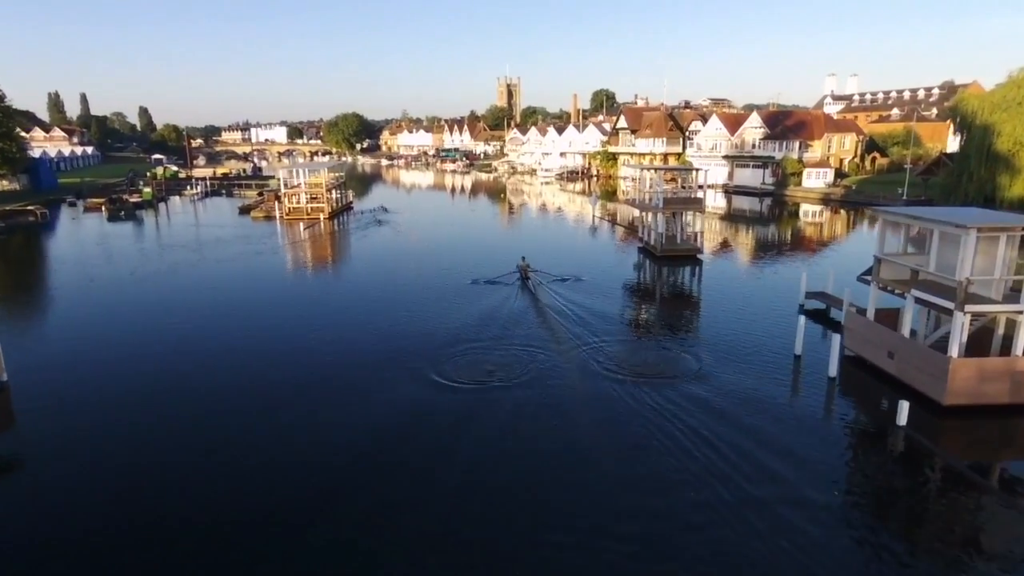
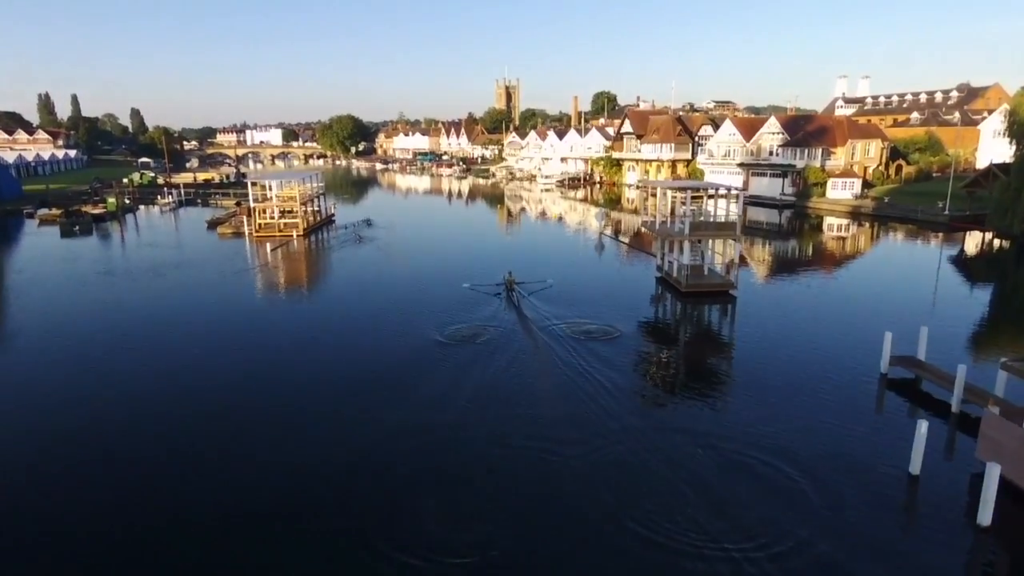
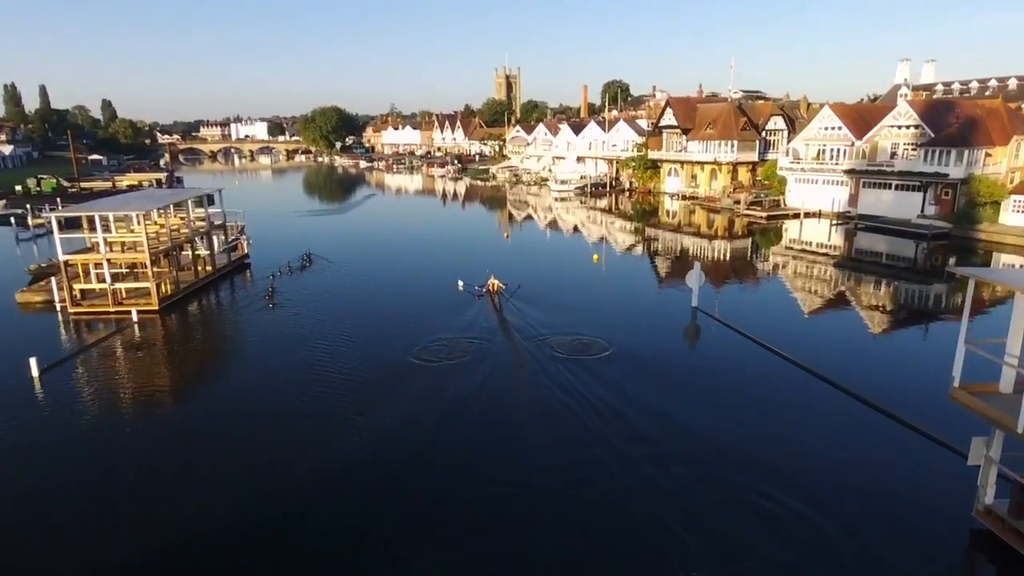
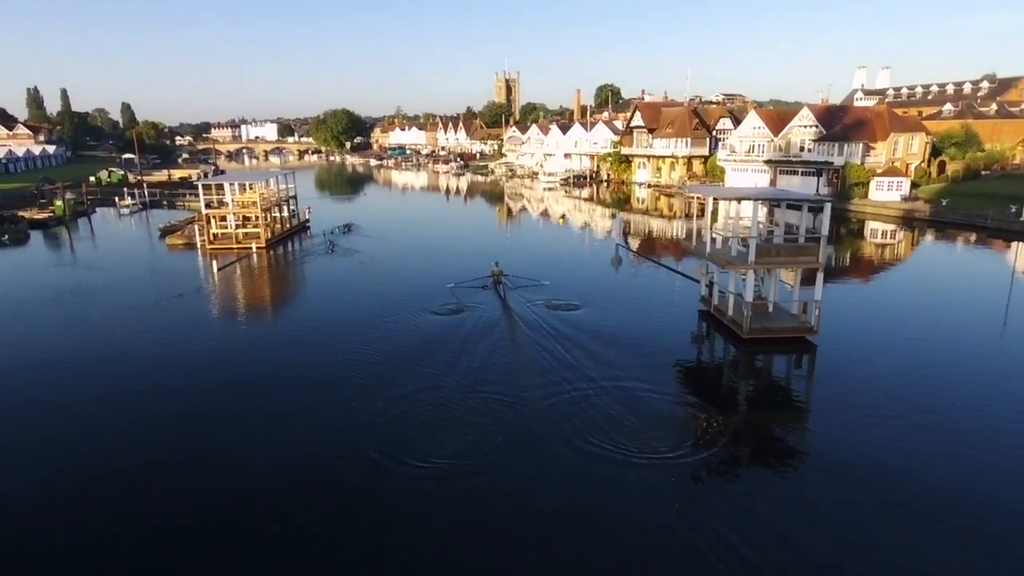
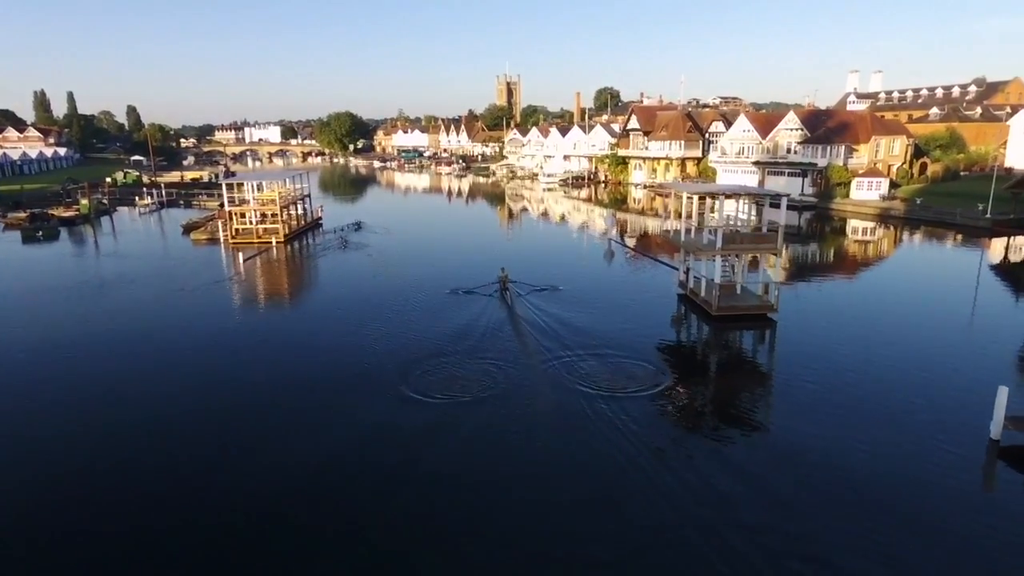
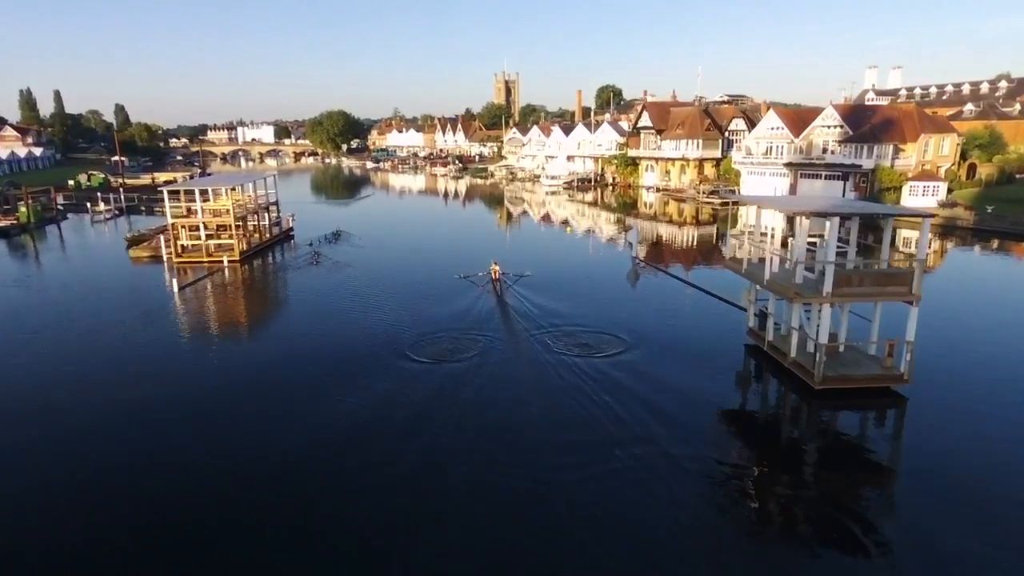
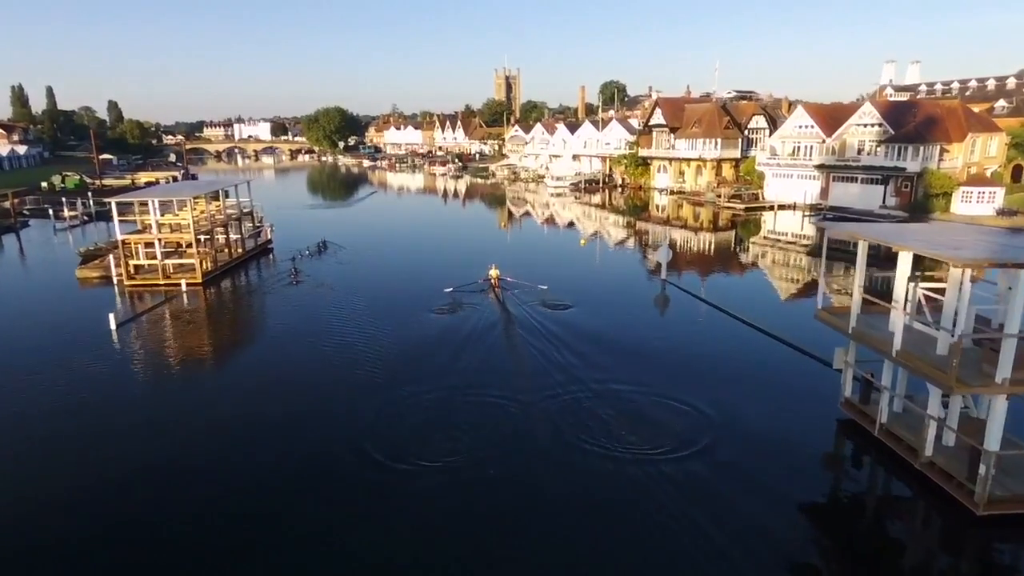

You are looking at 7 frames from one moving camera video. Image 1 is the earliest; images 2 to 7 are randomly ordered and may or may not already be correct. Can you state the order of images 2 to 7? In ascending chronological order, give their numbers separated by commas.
2, 5, 4, 6, 7, 3
